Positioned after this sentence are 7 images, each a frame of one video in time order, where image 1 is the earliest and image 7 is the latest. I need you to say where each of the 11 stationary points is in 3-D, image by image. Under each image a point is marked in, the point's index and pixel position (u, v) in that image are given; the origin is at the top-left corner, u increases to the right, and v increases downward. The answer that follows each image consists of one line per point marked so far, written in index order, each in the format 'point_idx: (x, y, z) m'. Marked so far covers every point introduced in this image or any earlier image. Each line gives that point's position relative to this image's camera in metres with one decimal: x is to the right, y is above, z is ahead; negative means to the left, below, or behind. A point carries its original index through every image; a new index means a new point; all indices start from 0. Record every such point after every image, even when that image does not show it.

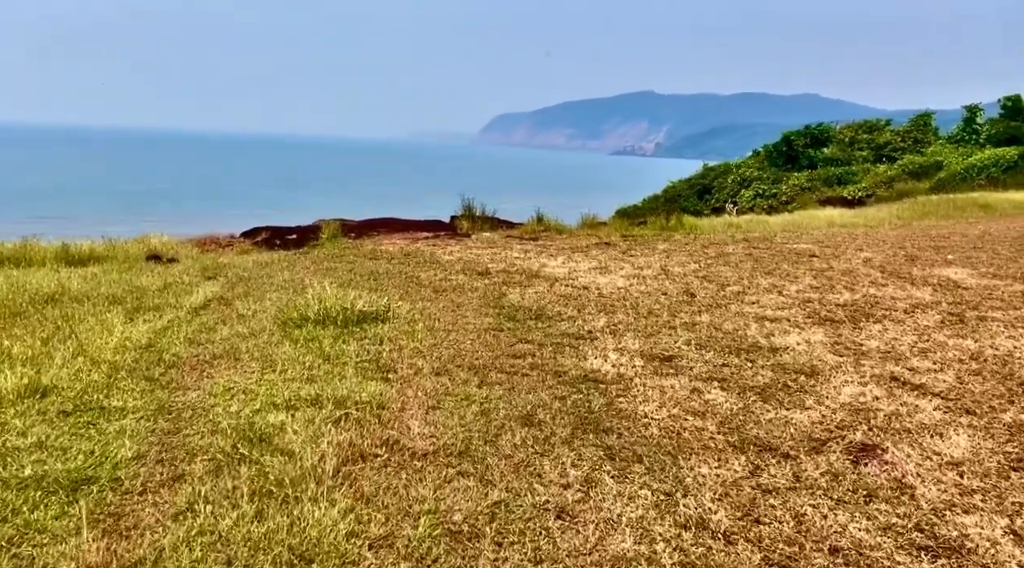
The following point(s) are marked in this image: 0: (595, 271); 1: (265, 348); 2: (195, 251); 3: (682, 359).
0: (+0.9, +0.1, +8.2) m
1: (-1.4, -0.4, +4.3) m
2: (-4.2, +0.4, +10.3) m
3: (+1.0, -0.4, +4.4) m
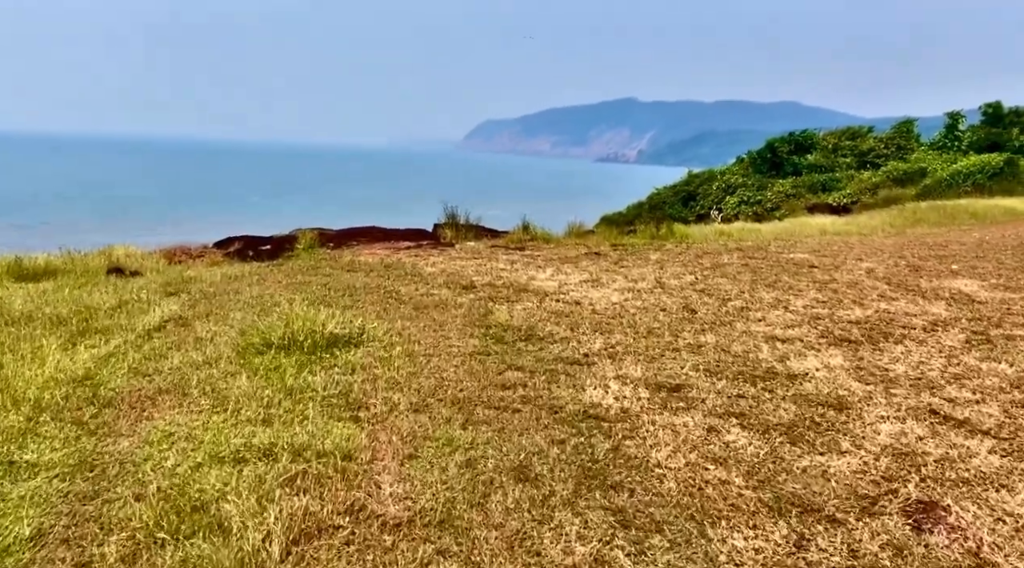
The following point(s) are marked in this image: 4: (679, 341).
0: (+0.7, 0.0, +7.7) m
1: (-1.4, -0.5, +3.8) m
2: (-4.3, +0.2, +9.7) m
3: (+0.9, -0.5, +3.9) m
4: (+1.1, -0.4, +5.0) m
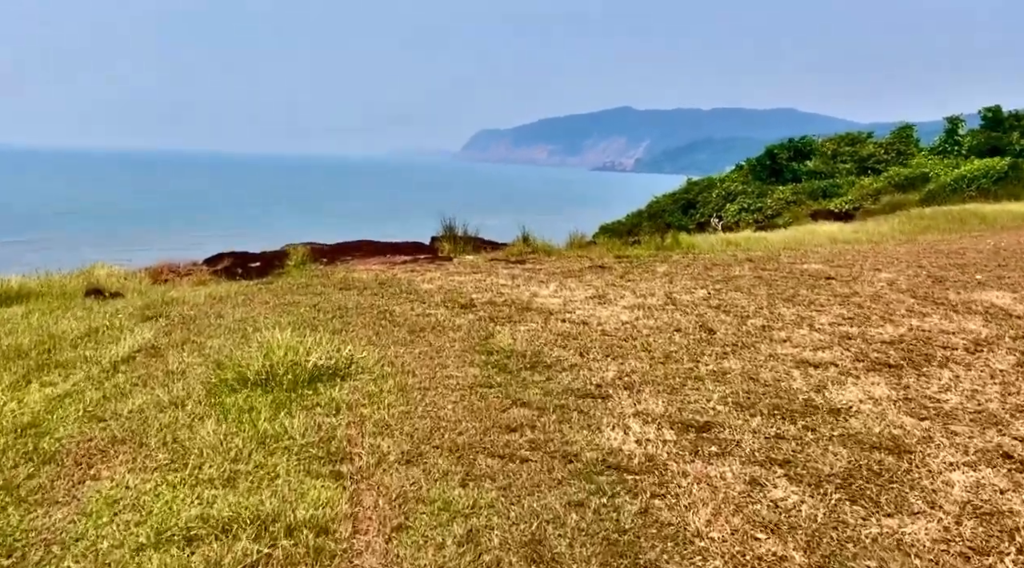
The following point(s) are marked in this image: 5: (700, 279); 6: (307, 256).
0: (+0.7, -0.2, +7.2) m
1: (-1.4, -0.6, +3.3) m
2: (-4.3, 0.0, +9.2) m
3: (+0.9, -0.6, +3.4) m
4: (+1.1, -0.5, +4.5) m
5: (+2.1, +0.1, +8.9) m
6: (-2.8, +0.4, +10.8) m
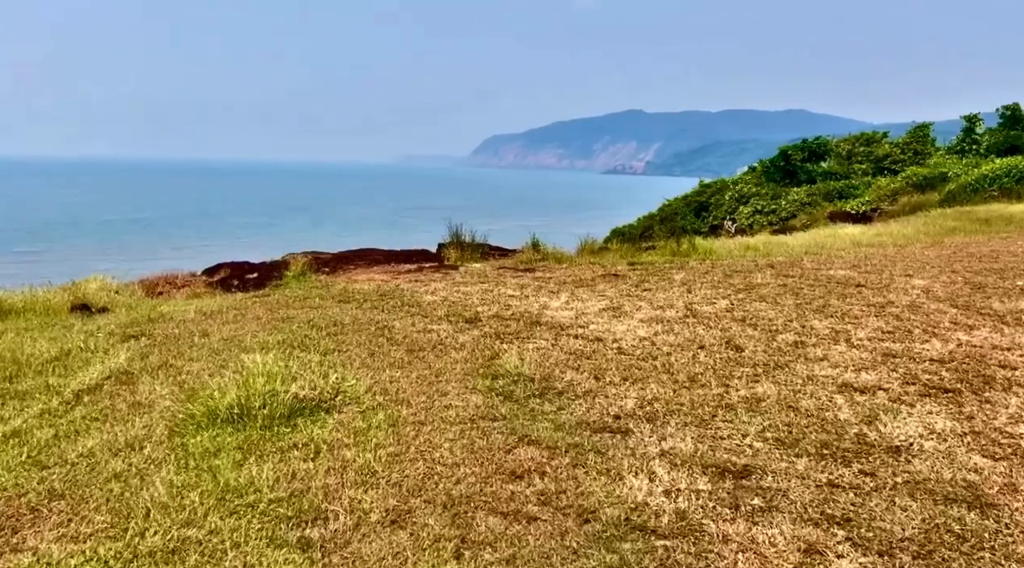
0: (+0.8, -0.3, +6.7) m
1: (-1.4, -0.7, +2.9) m
2: (-4.2, -0.2, +8.8) m
3: (+0.9, -0.7, +2.9) m
4: (+1.1, -0.6, +4.0) m
5: (+2.2, 0.0, +8.3) m
6: (-2.7, +0.2, +10.3) m
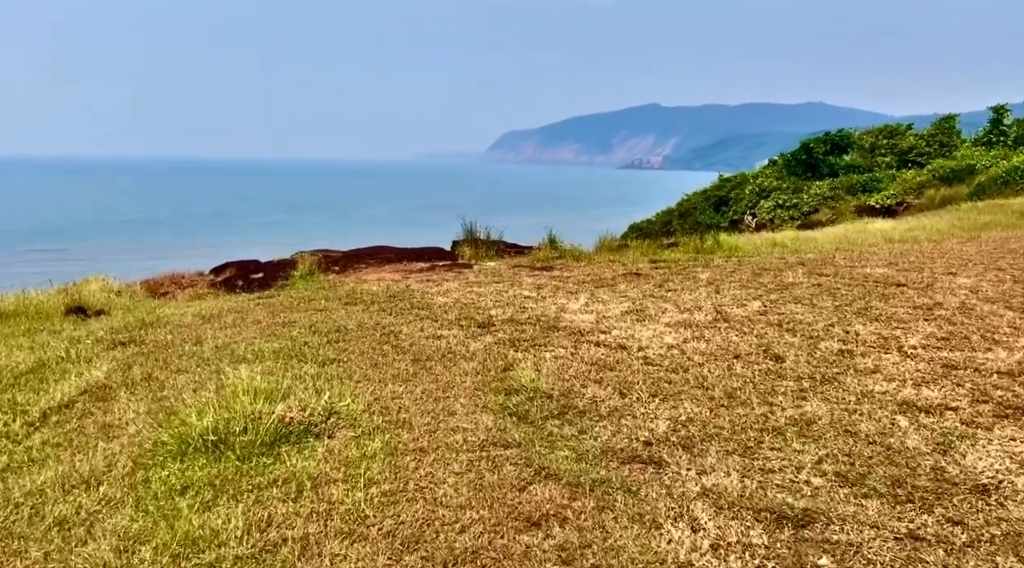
0: (+0.9, -0.3, +6.2) m
1: (-1.3, -0.7, +2.4) m
2: (-4.0, -0.2, +8.4) m
3: (+1.0, -0.7, +2.5) m
4: (+1.2, -0.6, +3.5) m
5: (+2.4, 0.0, +7.8) m
6: (-2.5, +0.2, +9.9) m
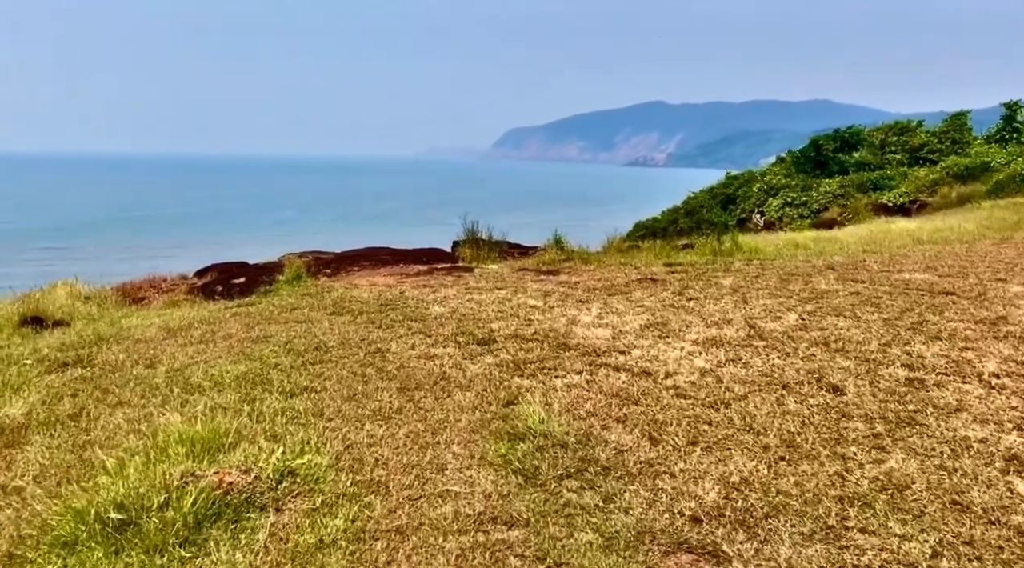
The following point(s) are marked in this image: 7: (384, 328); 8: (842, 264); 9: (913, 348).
0: (+1.0, -0.3, +5.5) m
1: (-1.3, -0.8, +1.7) m
2: (-4.0, -0.2, +7.7) m
3: (+1.0, -0.8, +1.7) m
4: (+1.2, -0.7, +2.8) m
5: (+2.4, -0.1, +7.0) m
6: (-2.4, +0.2, +9.2) m
7: (-1.0, -0.3, +6.0) m
8: (+3.9, +0.2, +9.2) m
9: (+2.4, -0.4, +4.8) m
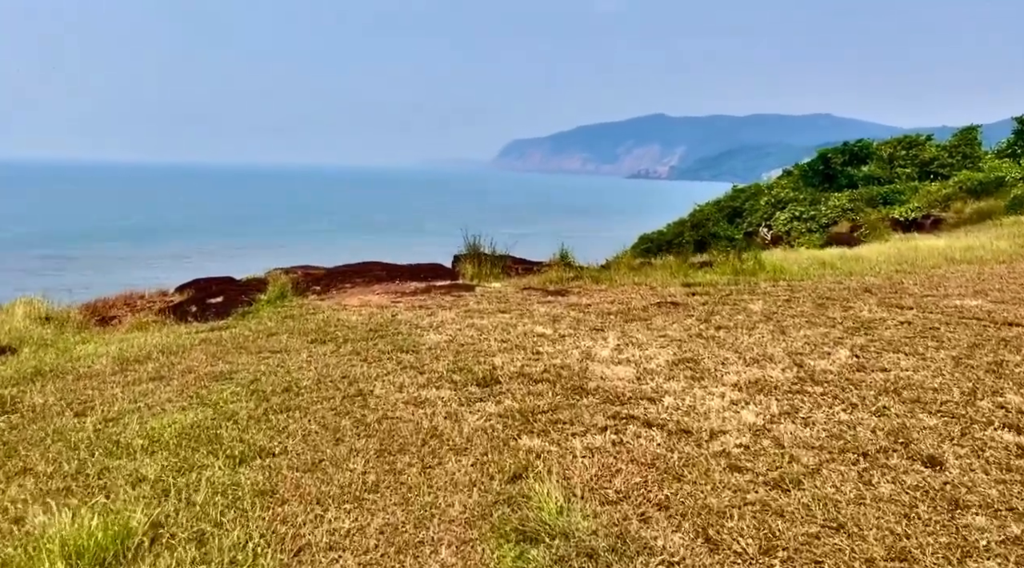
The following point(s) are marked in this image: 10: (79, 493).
0: (+1.0, -0.5, +4.6) m
1: (-1.3, -0.9, +0.8) m
2: (-4.0, -0.4, +6.8) m
3: (+1.0, -1.0, +0.8) m
4: (+1.2, -0.8, +1.9) m
5: (+2.4, -0.3, +6.2) m
6: (-2.4, 0.0, +8.3) m
7: (-0.9, -0.5, +5.1) m
8: (+3.9, 0.0, +8.4) m
9: (+2.5, -0.6, +3.9) m
10: (-1.5, -0.7, +2.9) m
